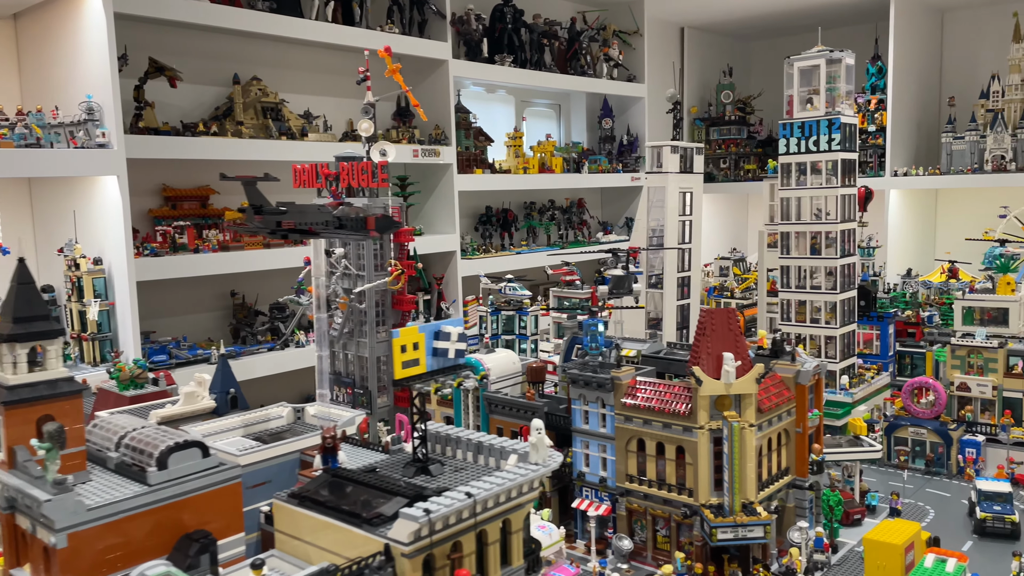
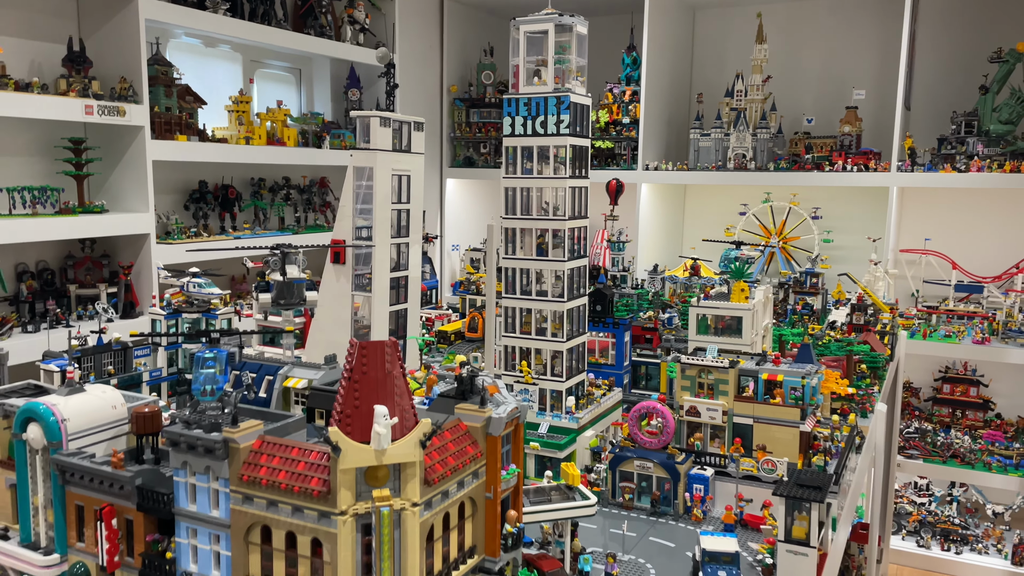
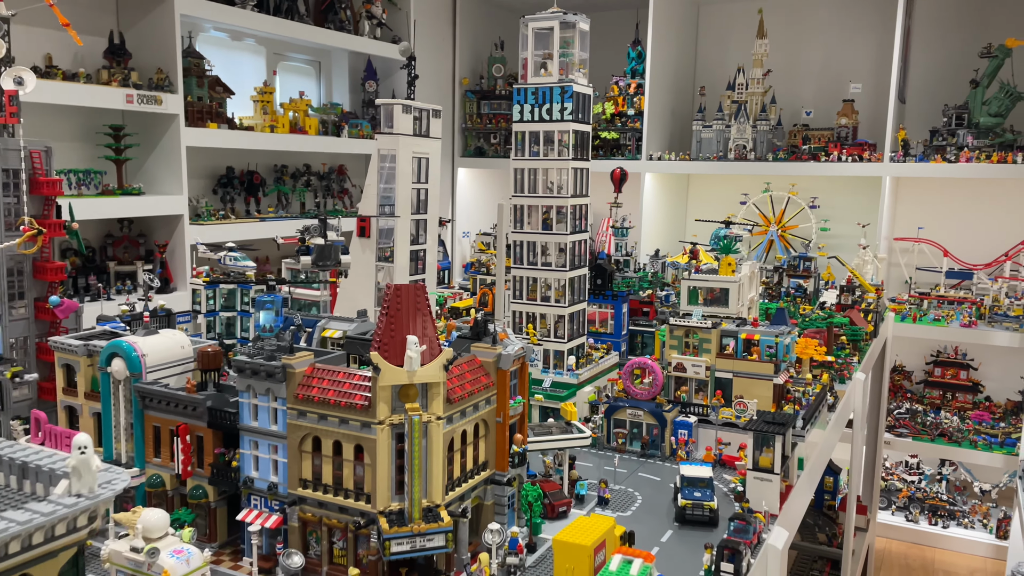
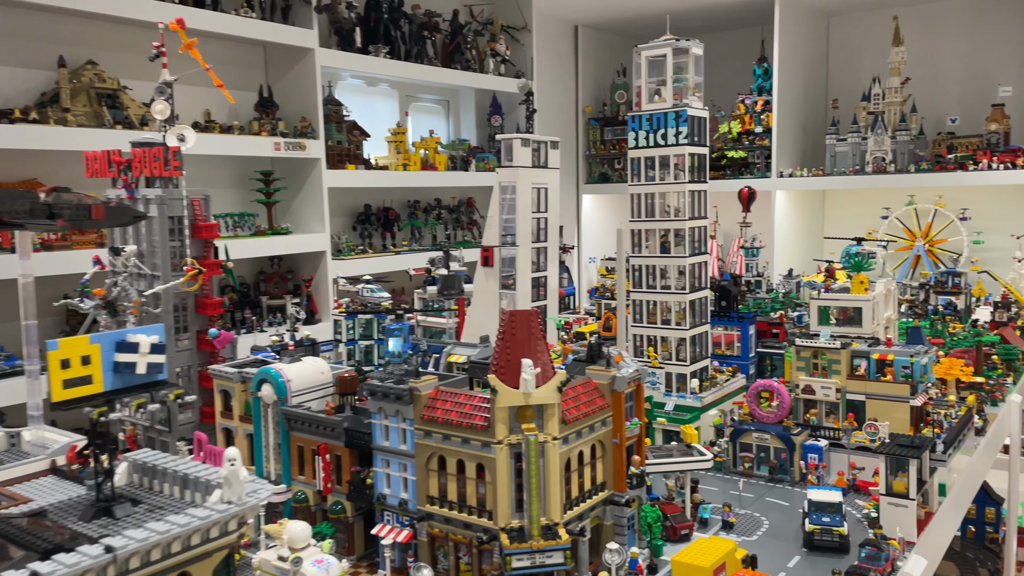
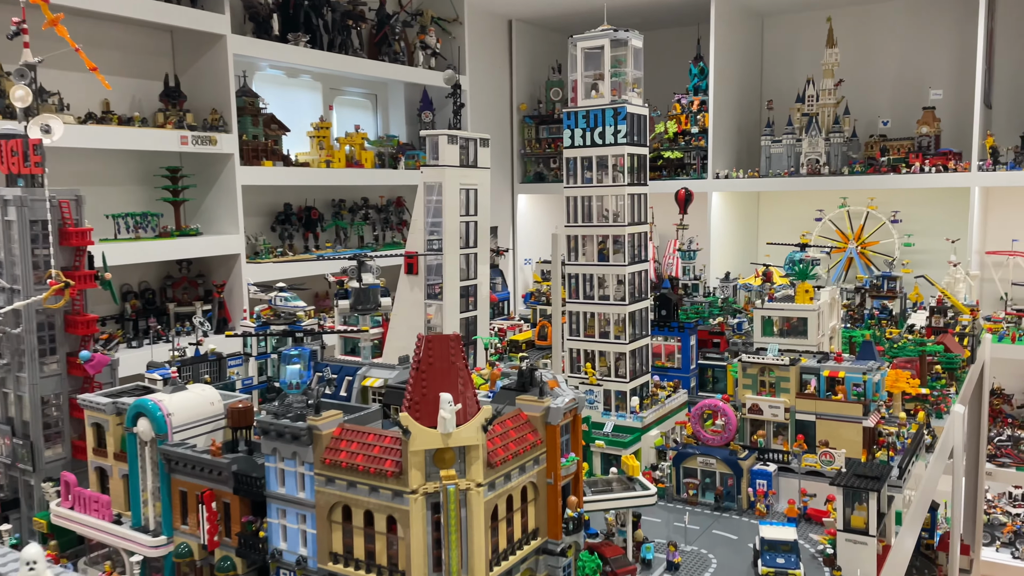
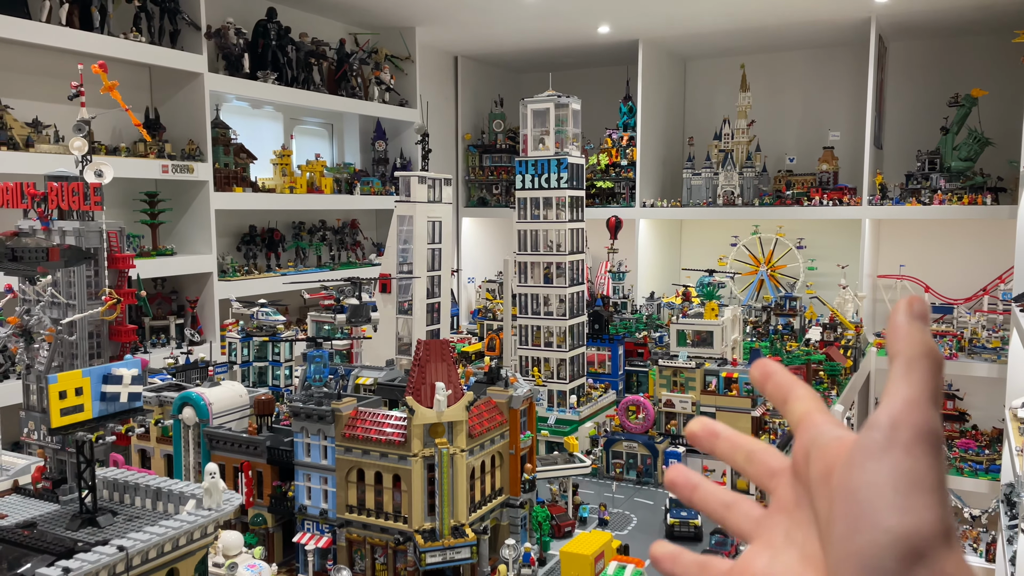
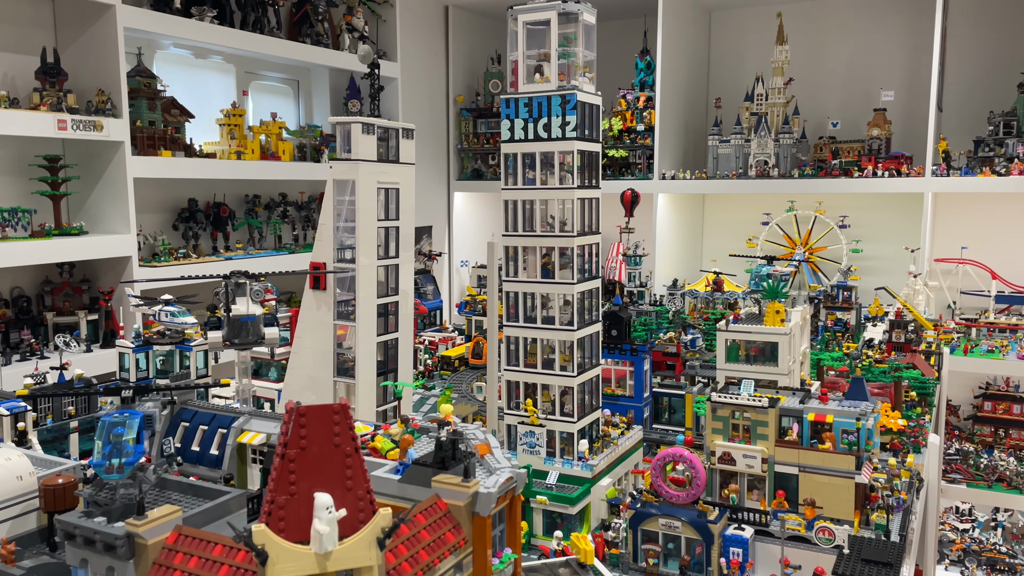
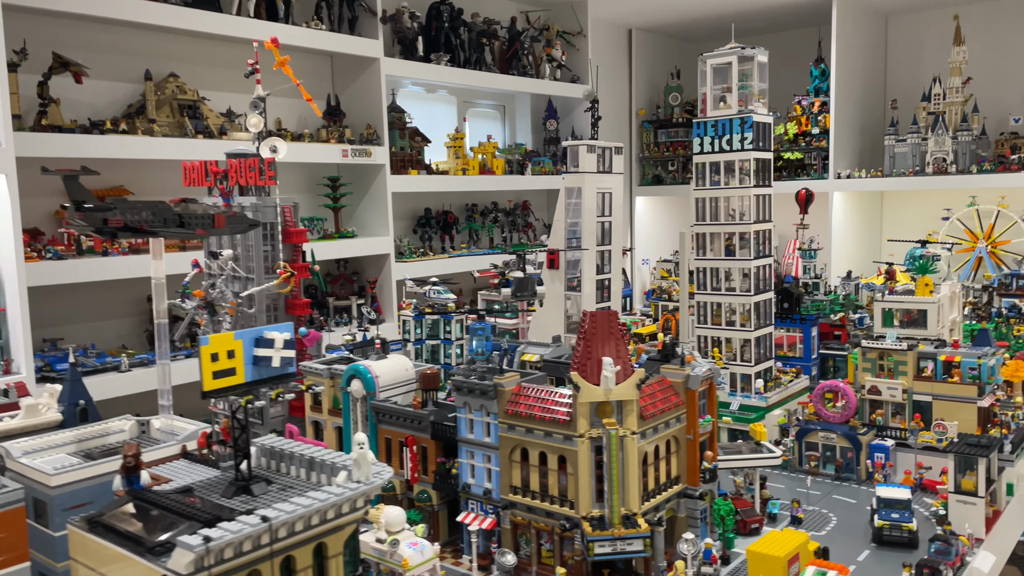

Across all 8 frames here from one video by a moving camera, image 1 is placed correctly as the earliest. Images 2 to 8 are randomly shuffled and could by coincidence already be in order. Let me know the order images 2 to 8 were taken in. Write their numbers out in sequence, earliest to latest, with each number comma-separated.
8, 4, 5, 7, 2, 3, 6
